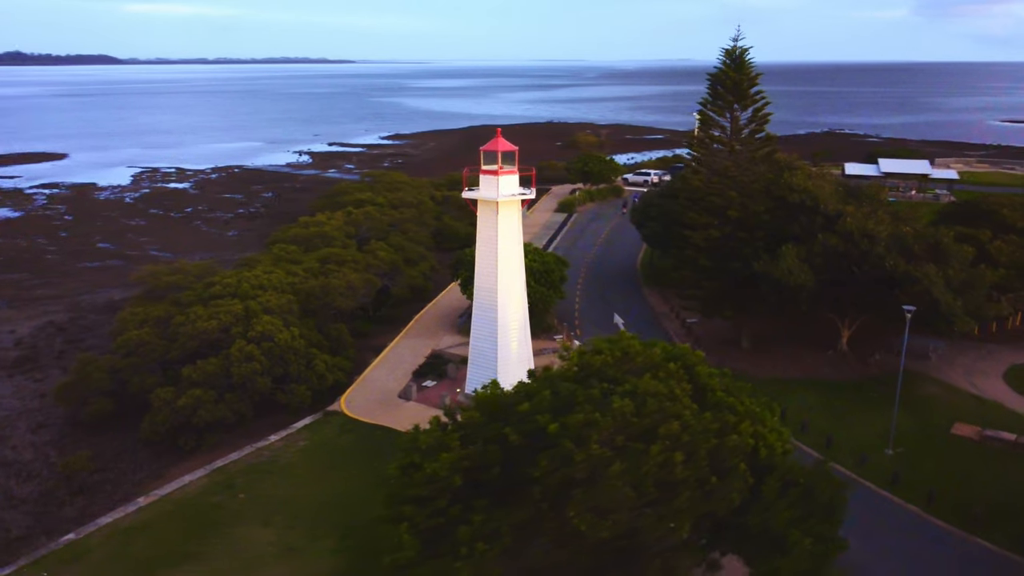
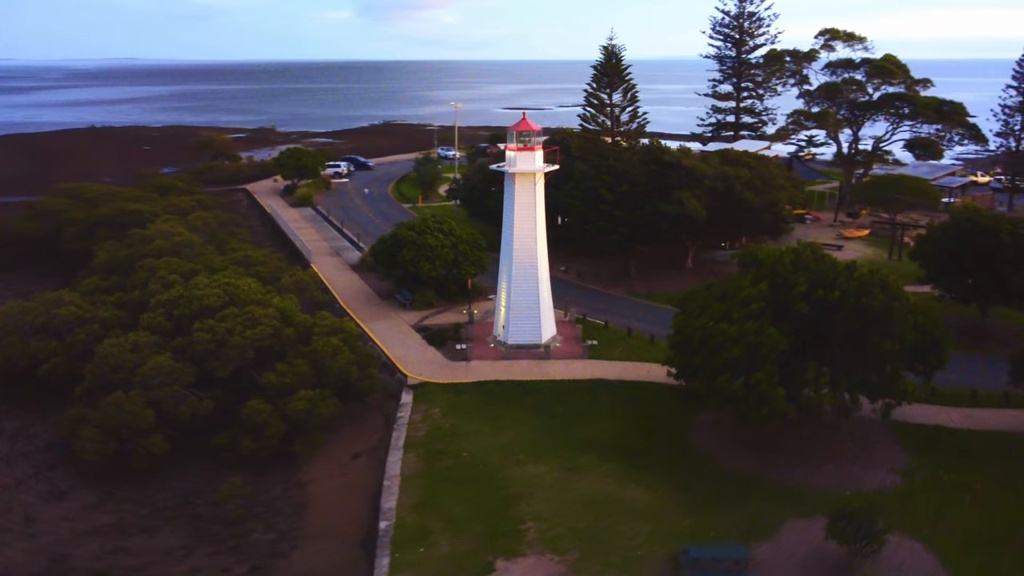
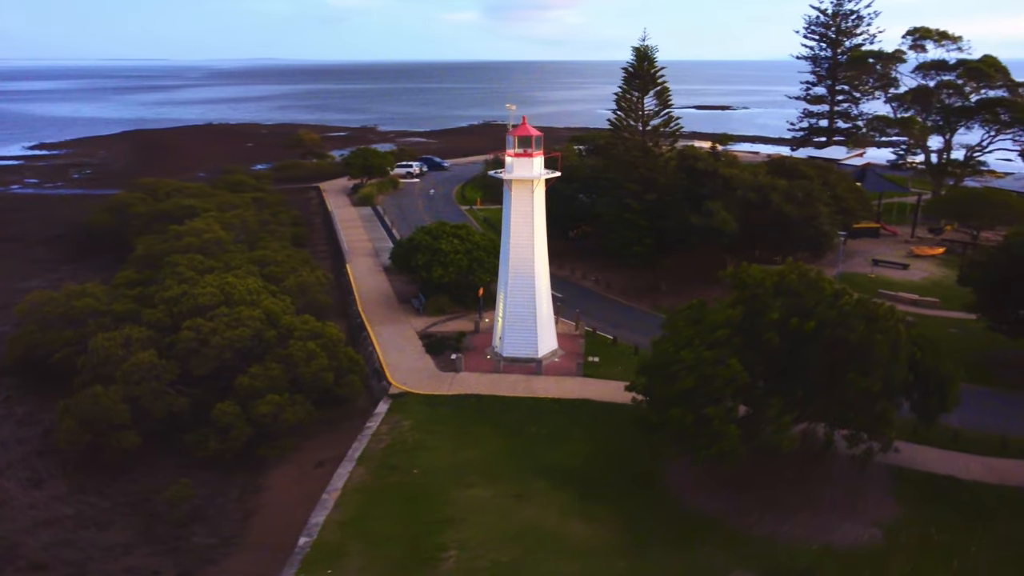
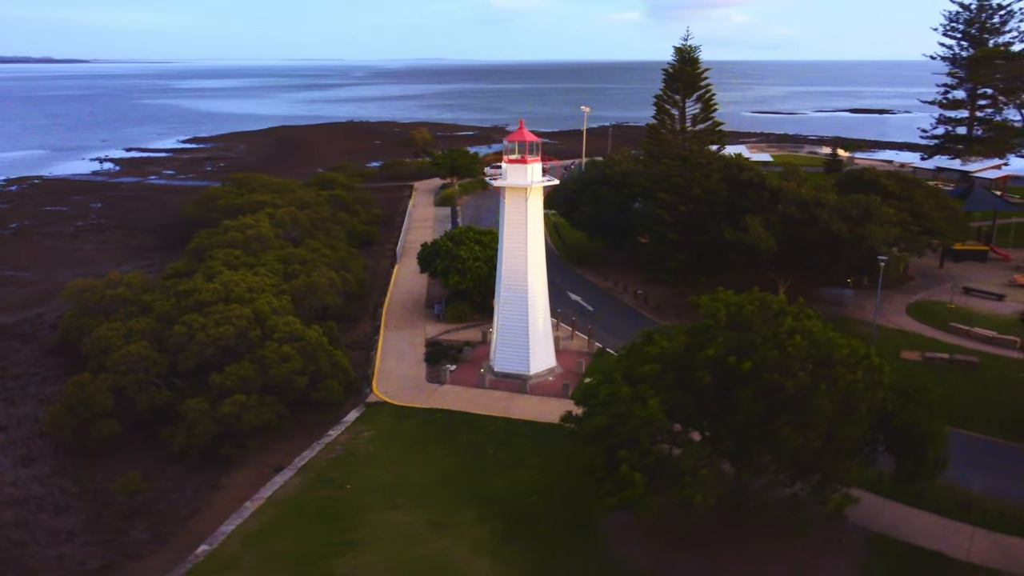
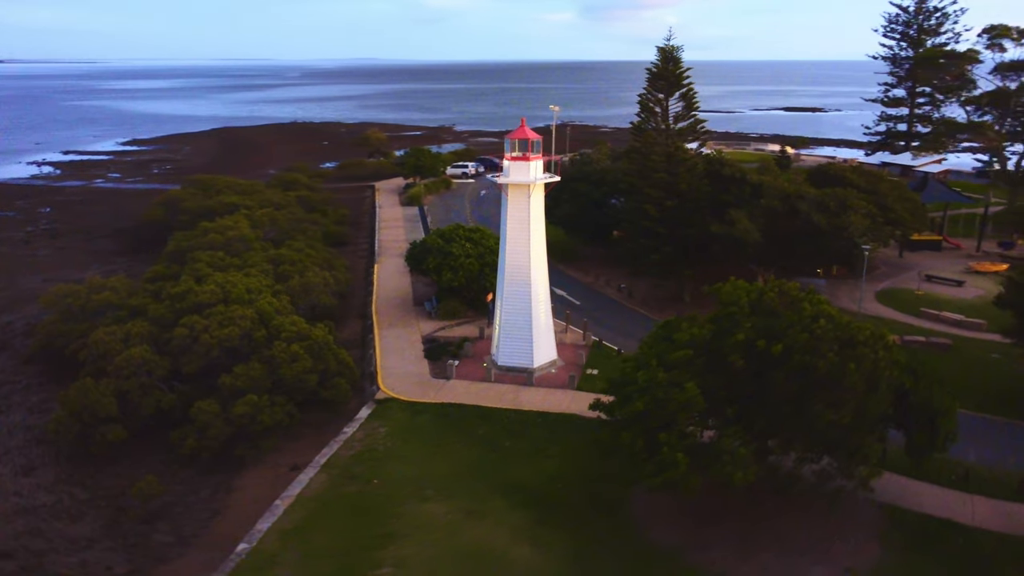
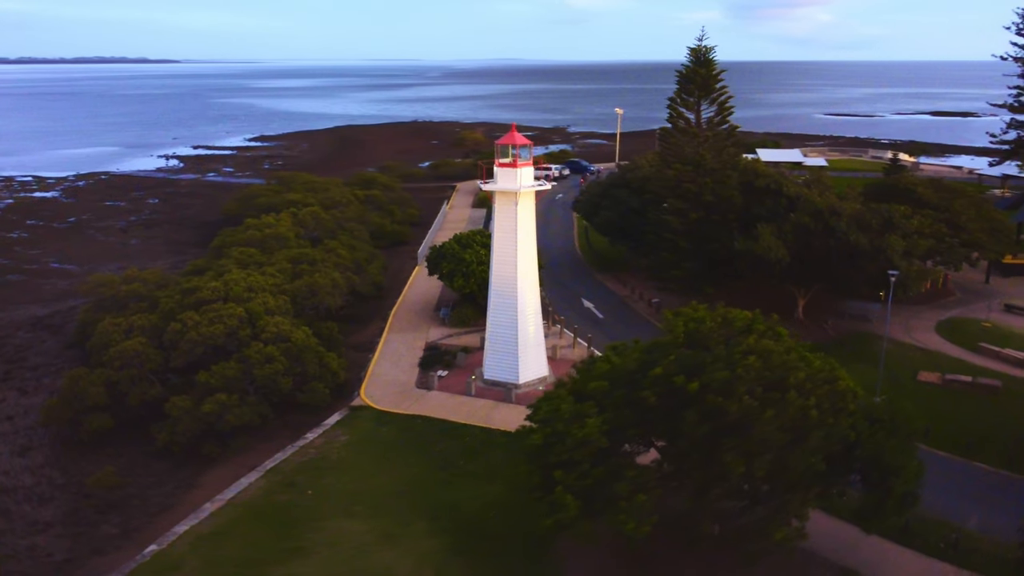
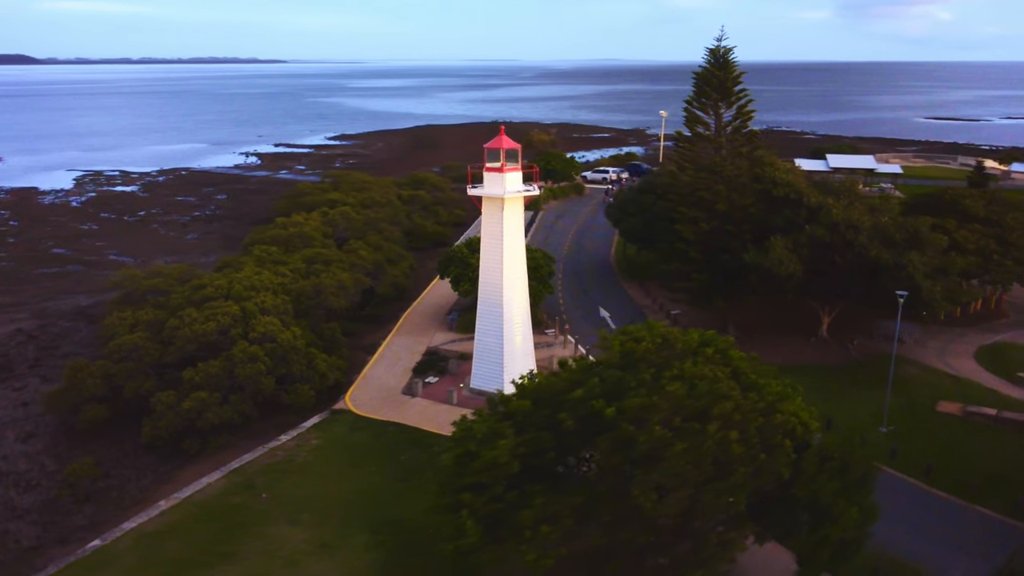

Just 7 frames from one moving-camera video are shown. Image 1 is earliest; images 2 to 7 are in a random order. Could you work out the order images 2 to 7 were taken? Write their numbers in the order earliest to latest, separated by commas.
7, 6, 4, 5, 3, 2
